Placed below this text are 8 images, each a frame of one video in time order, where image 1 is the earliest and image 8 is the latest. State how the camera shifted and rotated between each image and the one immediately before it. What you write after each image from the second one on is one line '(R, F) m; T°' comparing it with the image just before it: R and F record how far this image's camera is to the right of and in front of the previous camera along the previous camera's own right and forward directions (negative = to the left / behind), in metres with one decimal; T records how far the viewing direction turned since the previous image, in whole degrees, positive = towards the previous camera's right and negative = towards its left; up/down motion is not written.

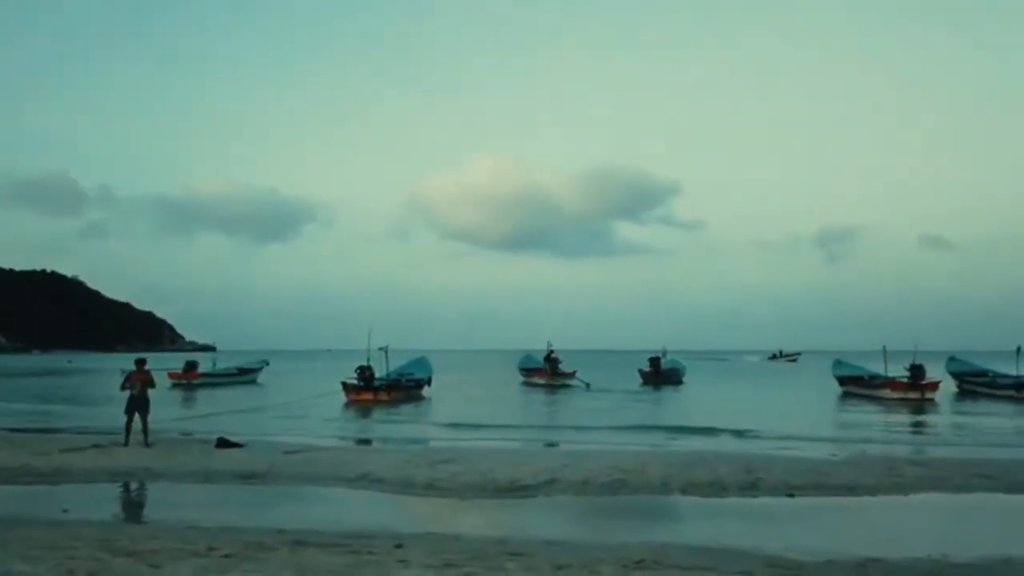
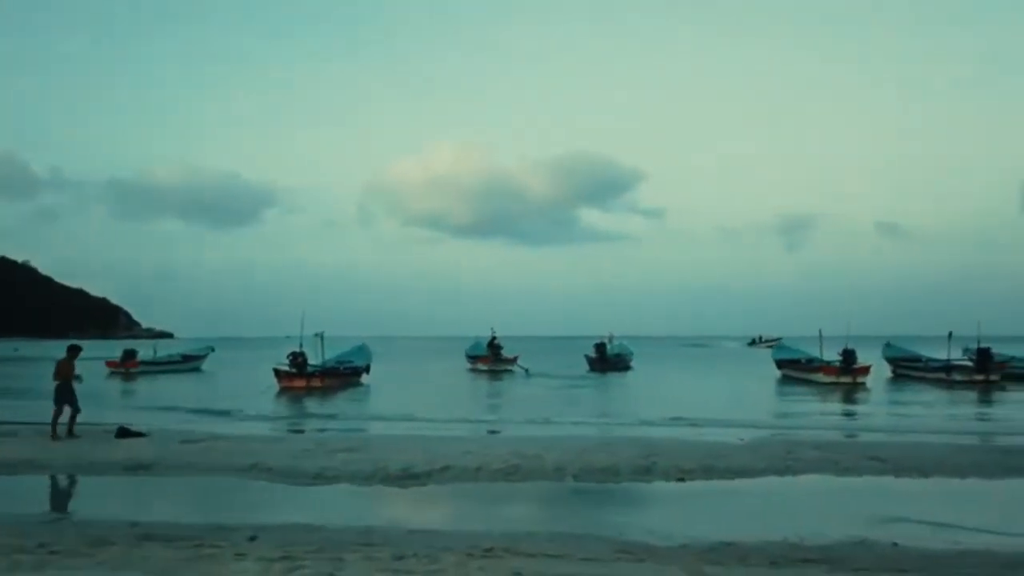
(+1.5, +0.3) m; +3°
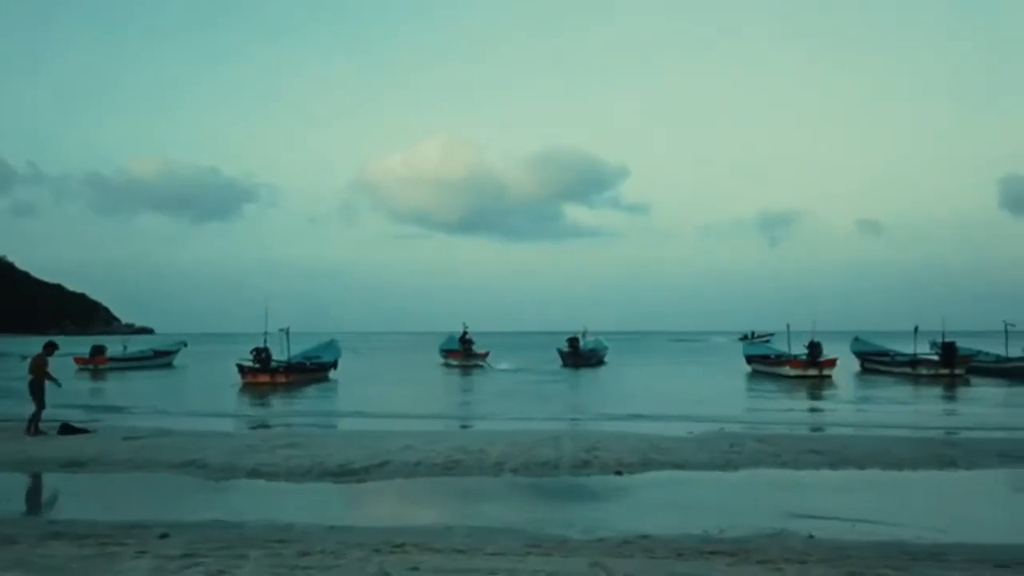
(+1.0, +0.1) m; +1°
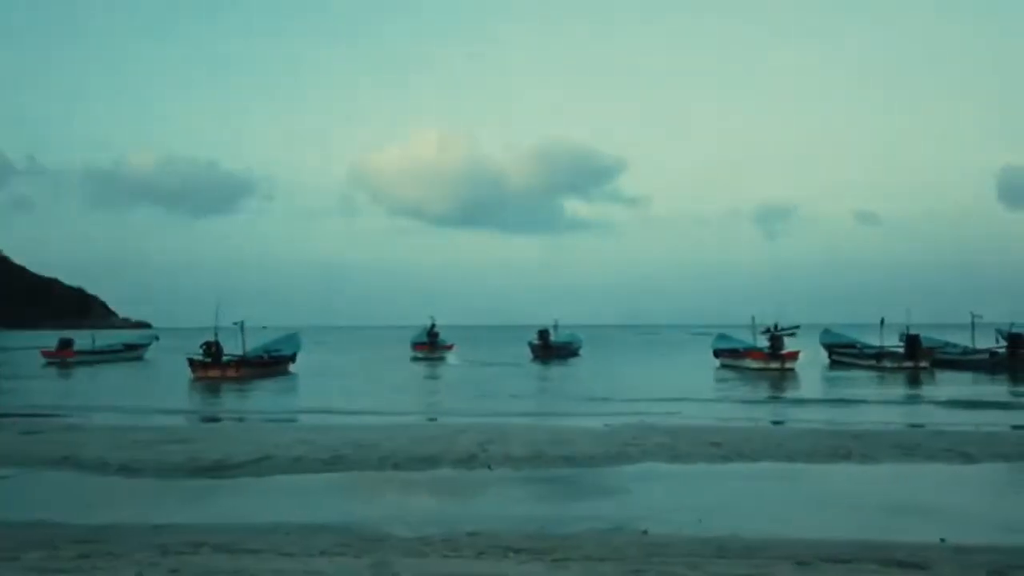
(+2.4, +0.5) m; 0°
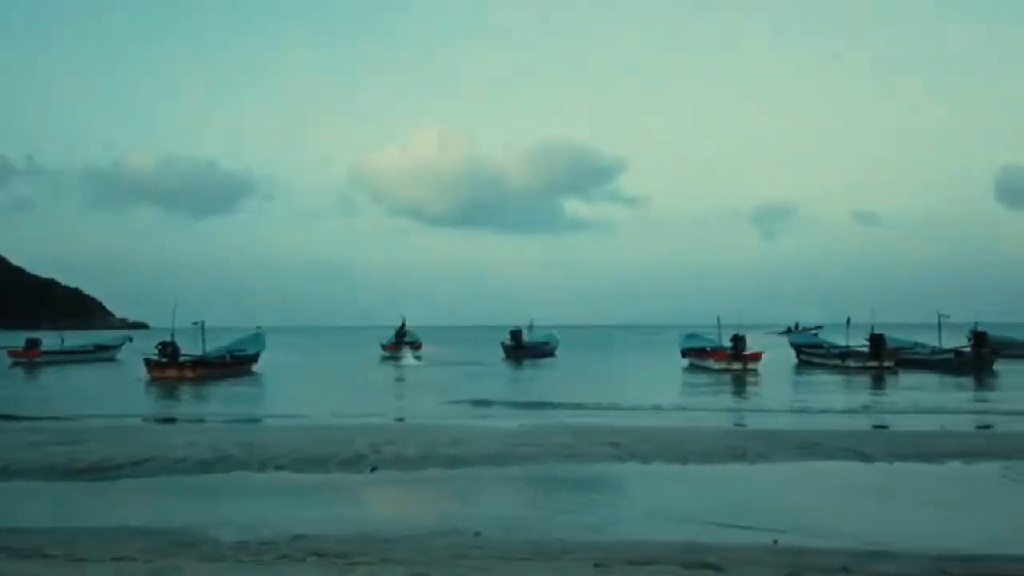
(+2.3, +0.2) m; 0°
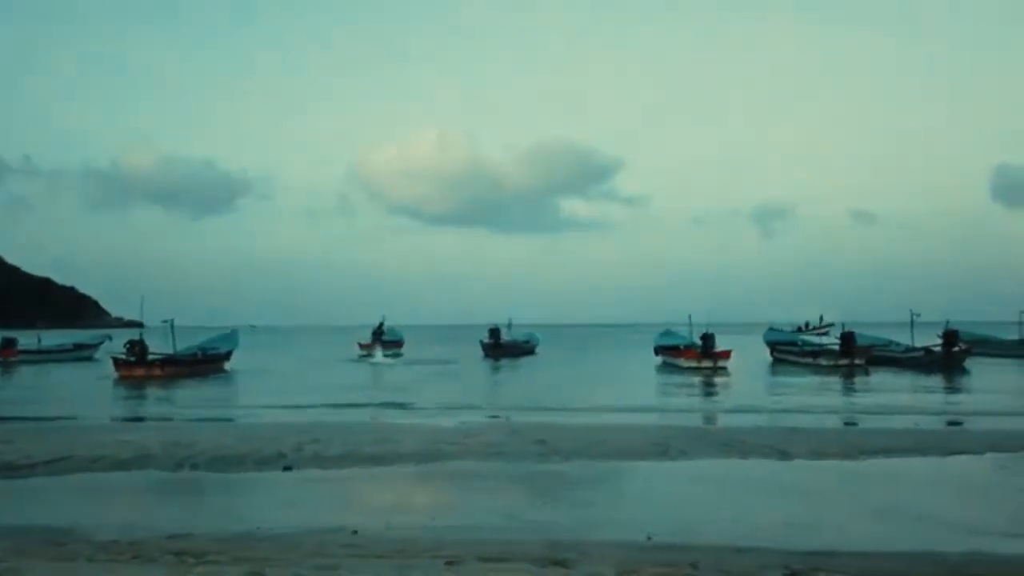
(+1.6, 0.0) m; 0°
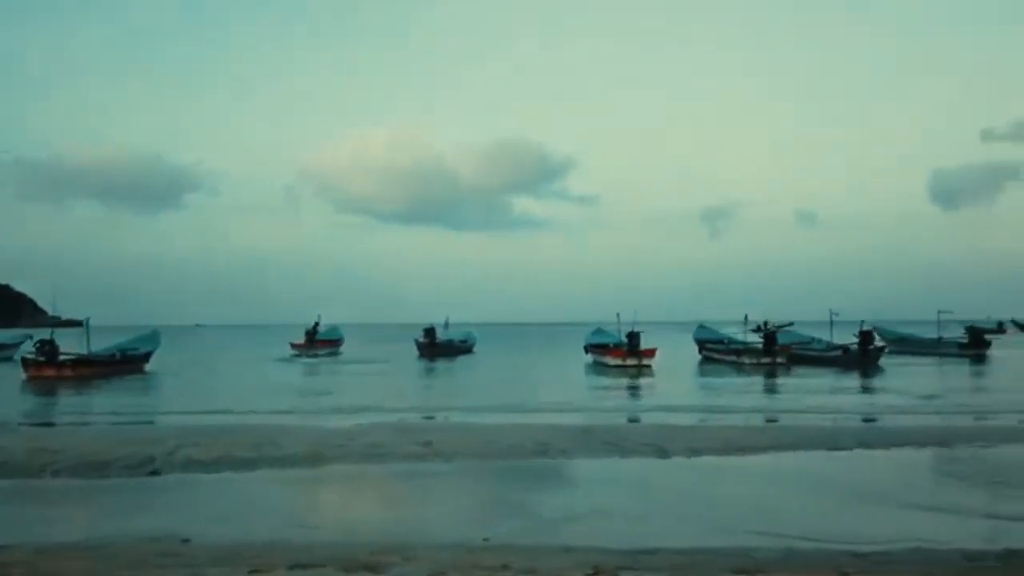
(+1.5, 0.0) m; +4°
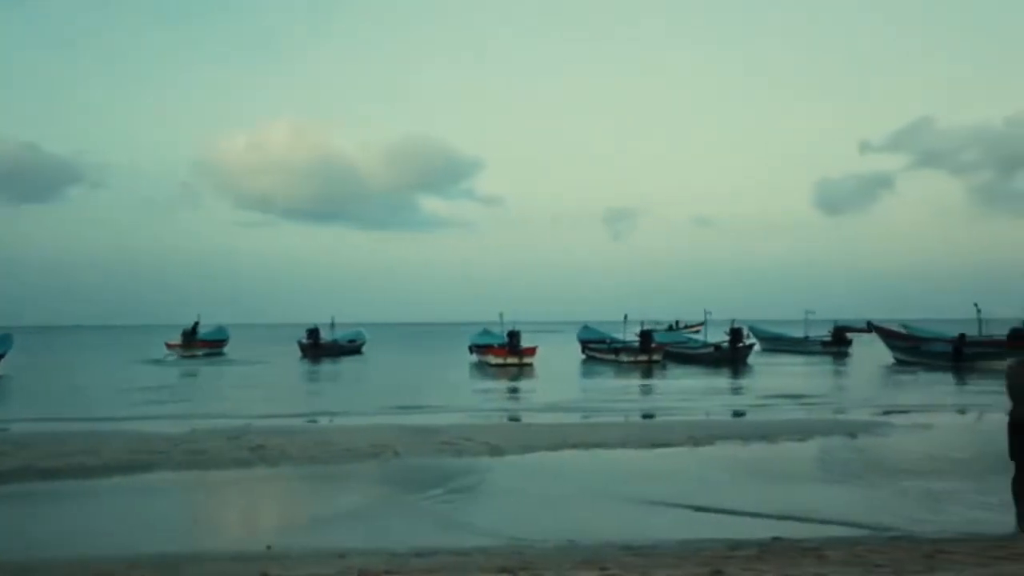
(+1.5, 0.0) m; +7°
